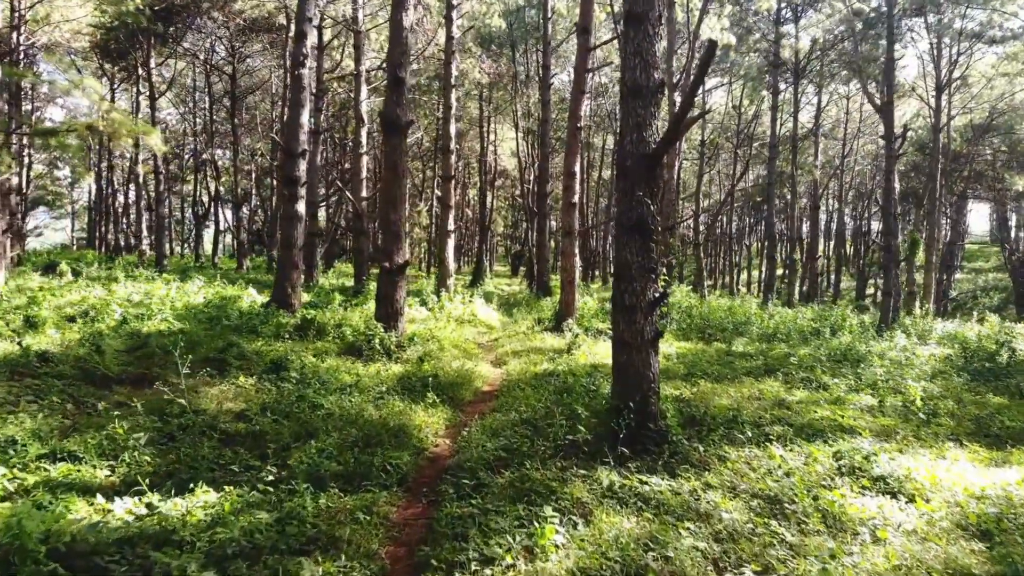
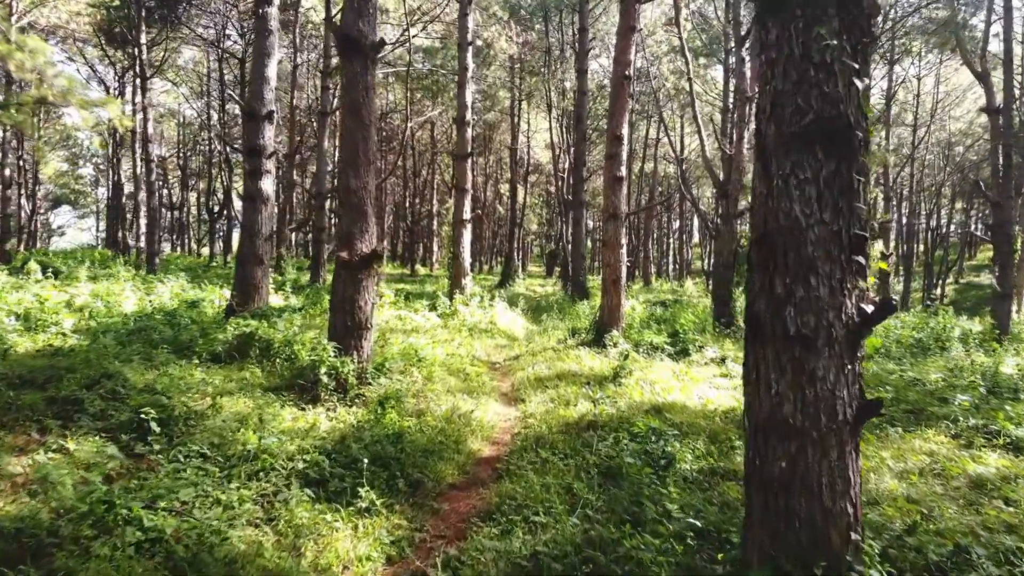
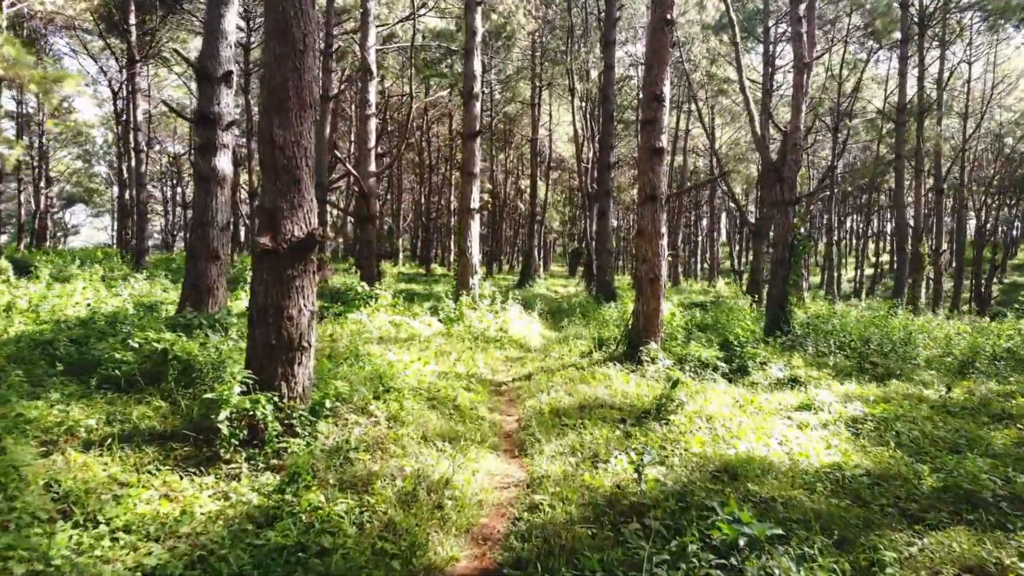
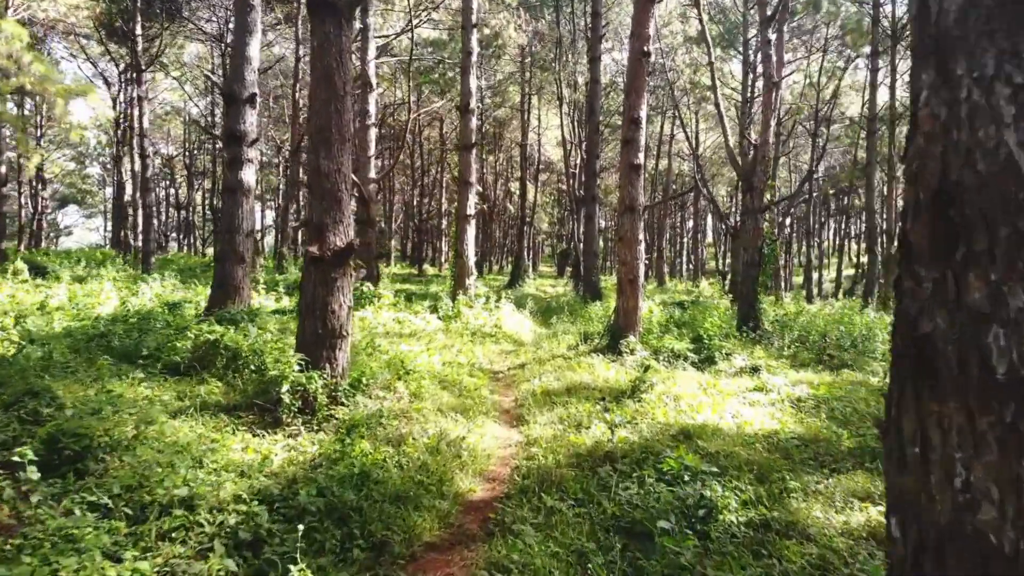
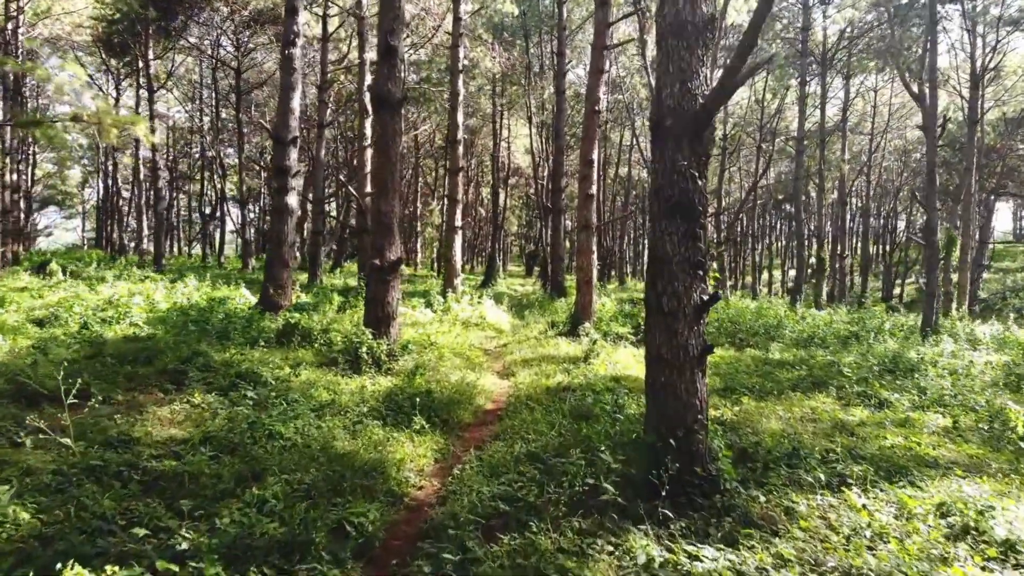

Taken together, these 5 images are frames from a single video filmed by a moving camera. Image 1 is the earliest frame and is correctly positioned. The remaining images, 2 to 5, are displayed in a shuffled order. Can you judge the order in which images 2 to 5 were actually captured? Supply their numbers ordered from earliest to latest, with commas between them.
5, 2, 4, 3
